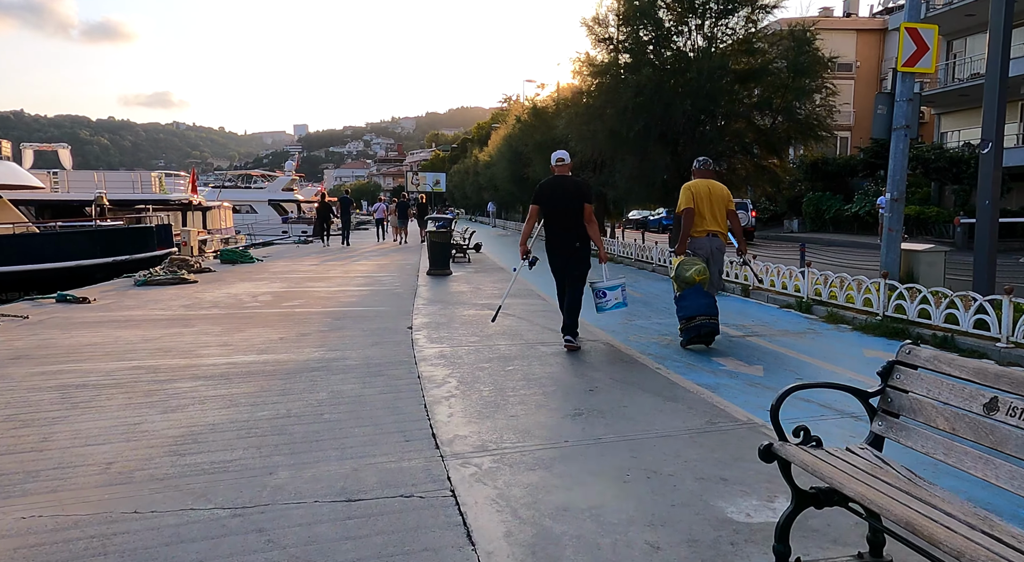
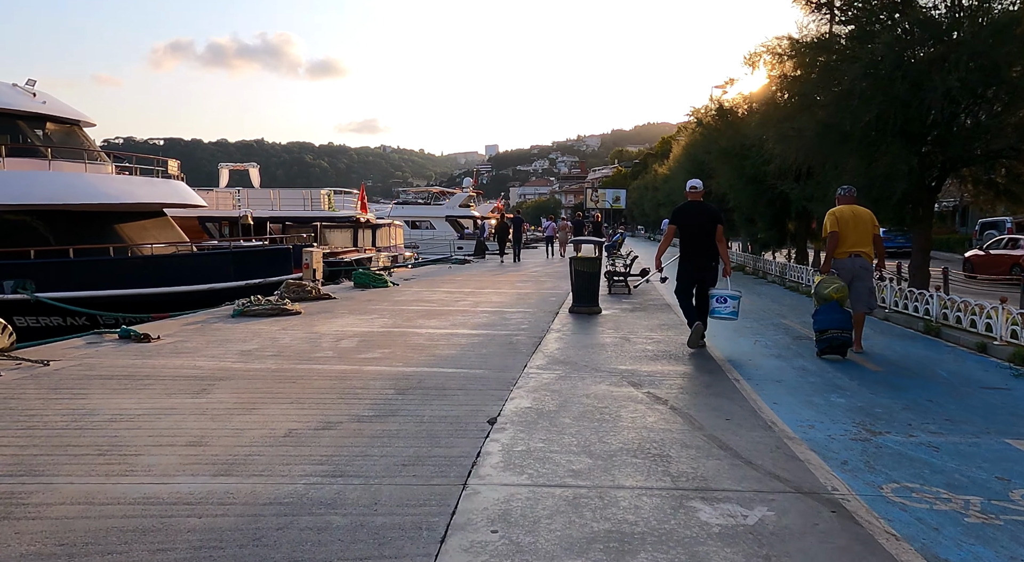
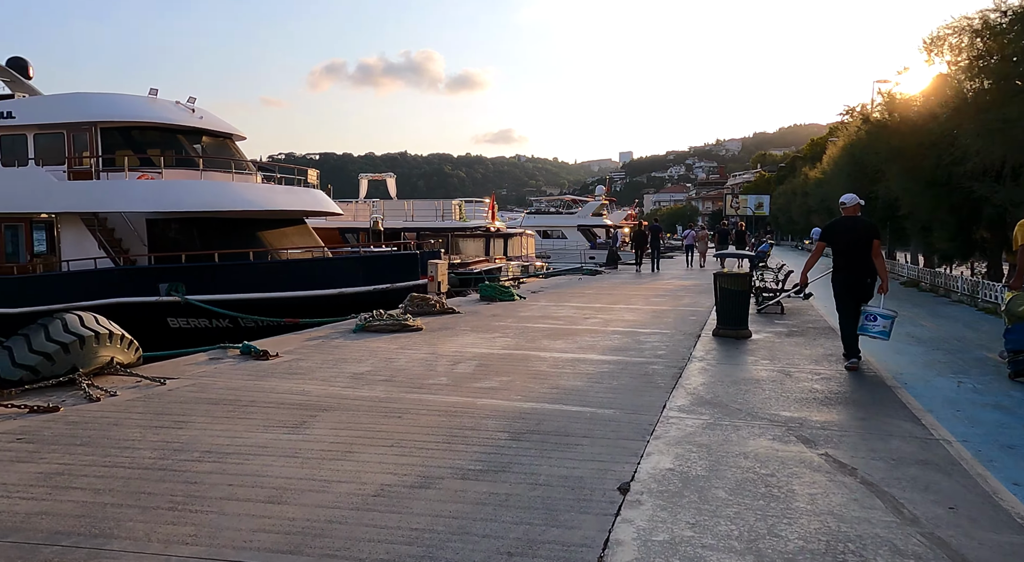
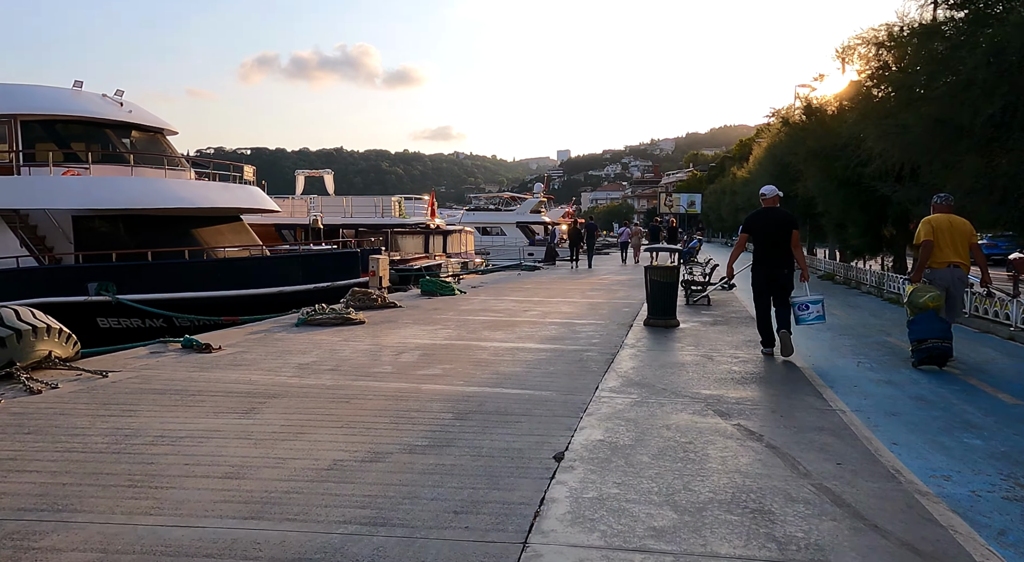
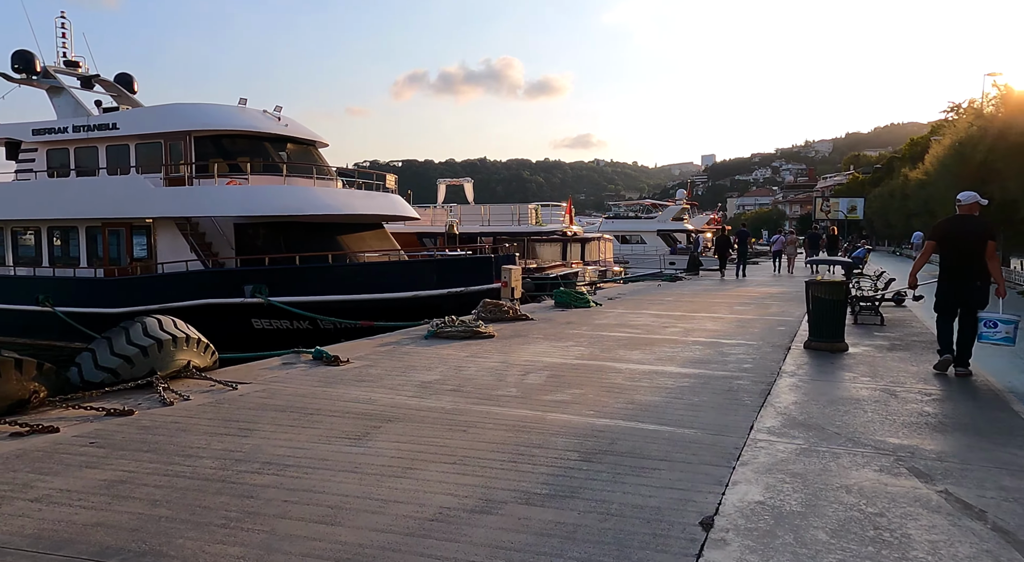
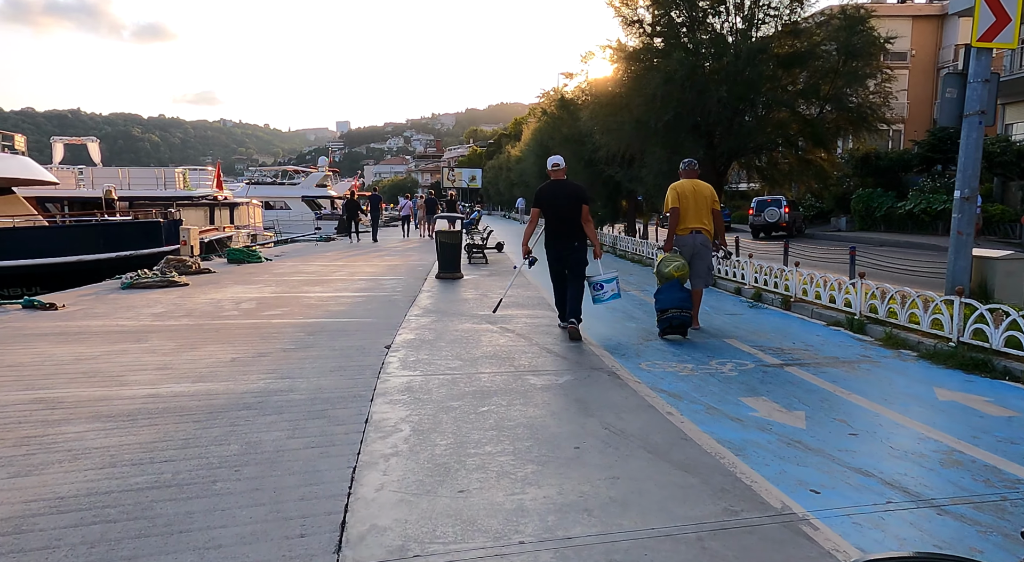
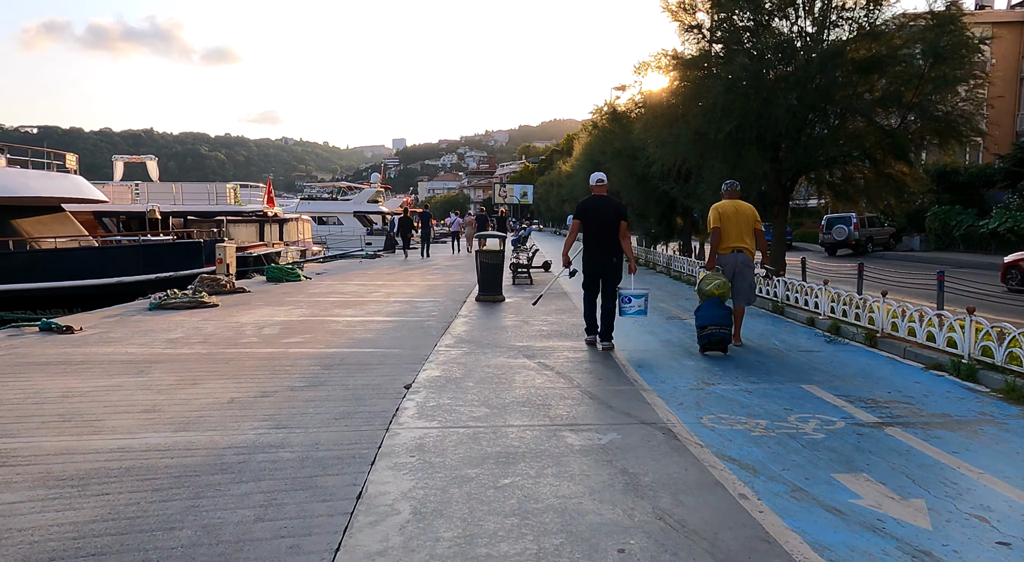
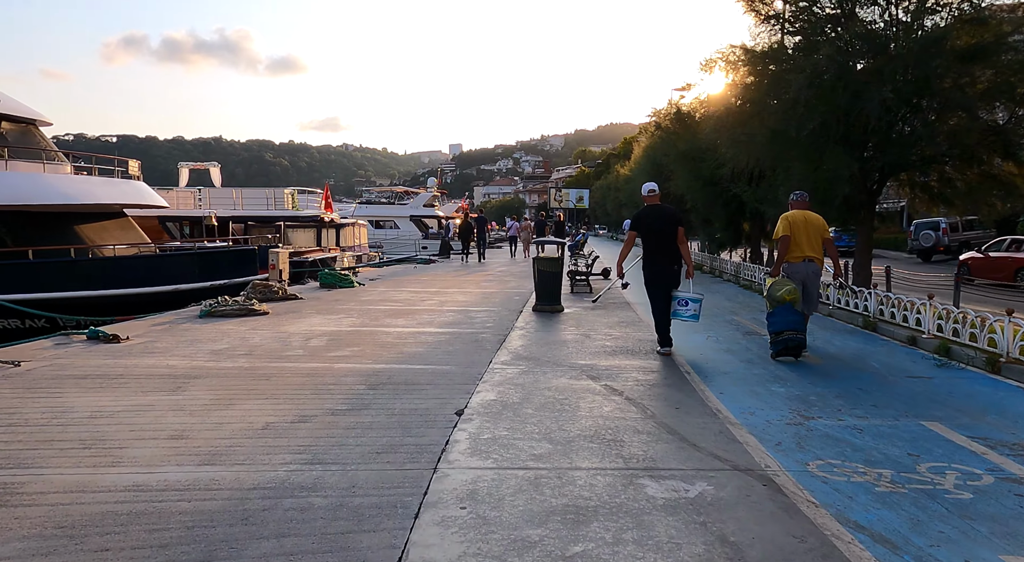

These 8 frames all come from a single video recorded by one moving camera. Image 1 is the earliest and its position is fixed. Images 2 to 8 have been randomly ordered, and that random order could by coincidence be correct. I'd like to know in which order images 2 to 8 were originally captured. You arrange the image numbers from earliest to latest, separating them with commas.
6, 7, 8, 2, 4, 3, 5
